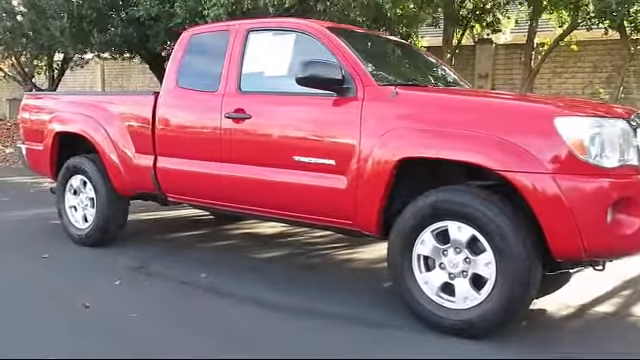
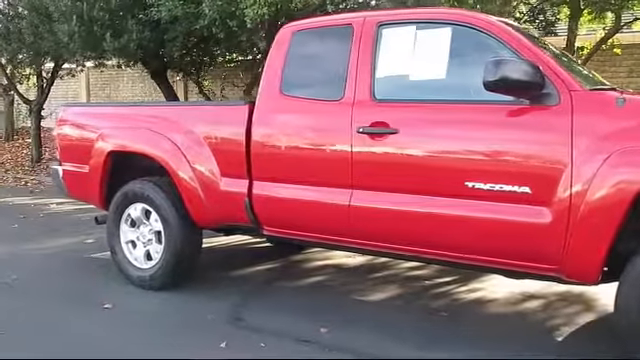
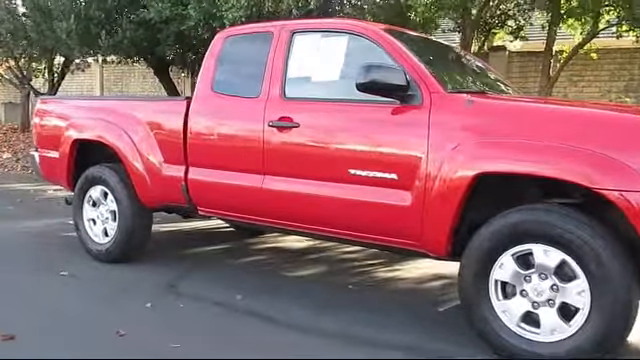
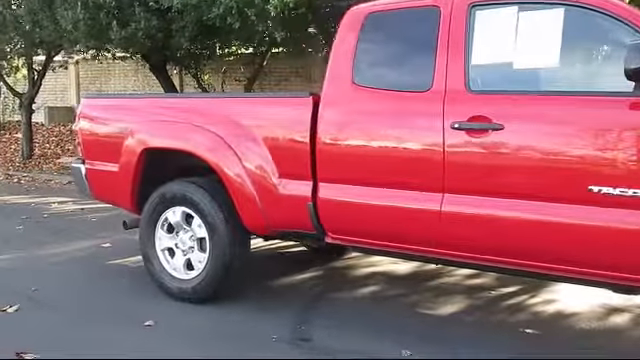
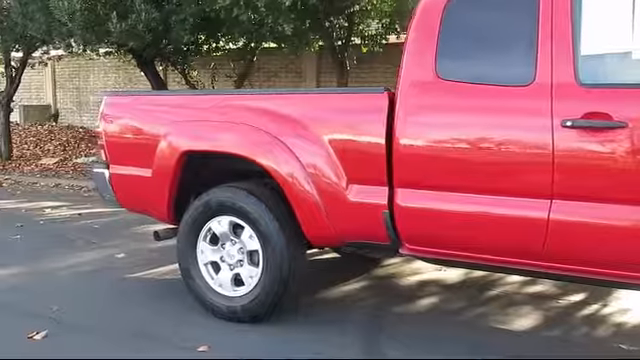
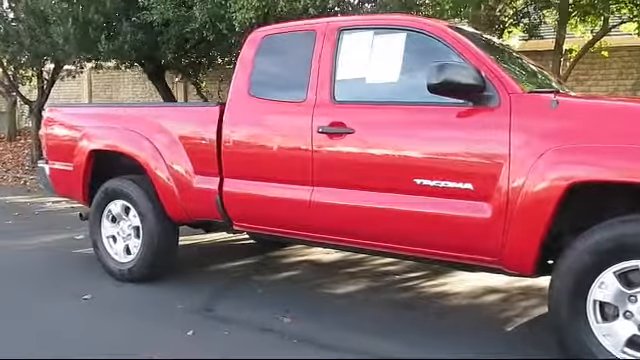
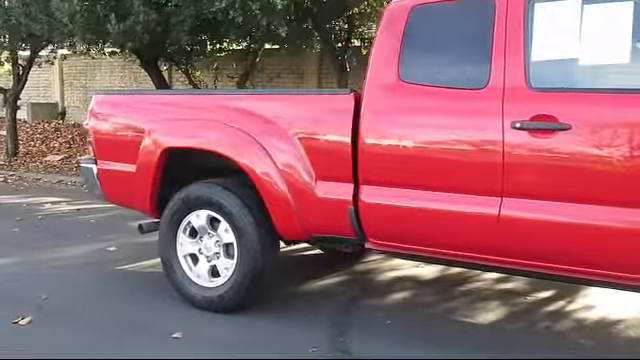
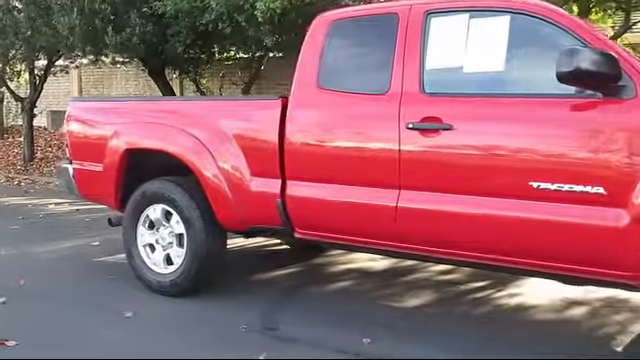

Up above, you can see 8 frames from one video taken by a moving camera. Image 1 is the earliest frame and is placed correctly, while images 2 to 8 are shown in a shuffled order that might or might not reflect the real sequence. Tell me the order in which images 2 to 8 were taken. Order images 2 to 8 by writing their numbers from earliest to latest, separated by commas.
3, 6, 2, 8, 4, 7, 5
